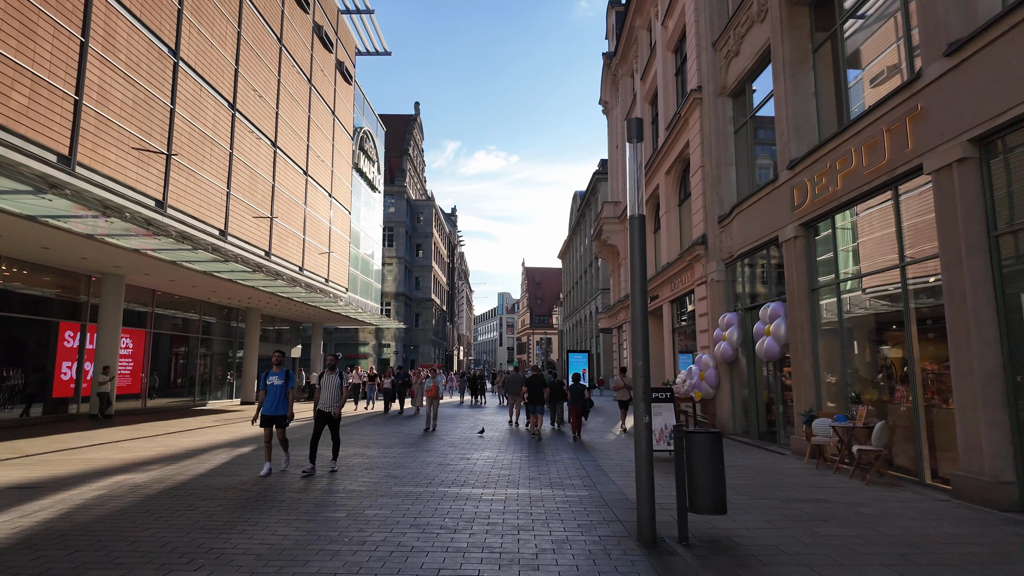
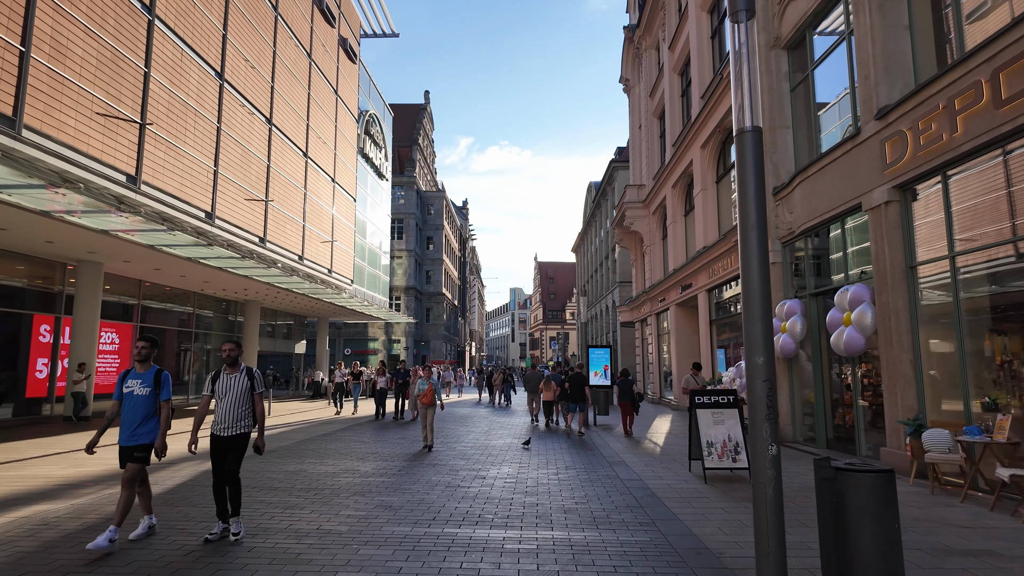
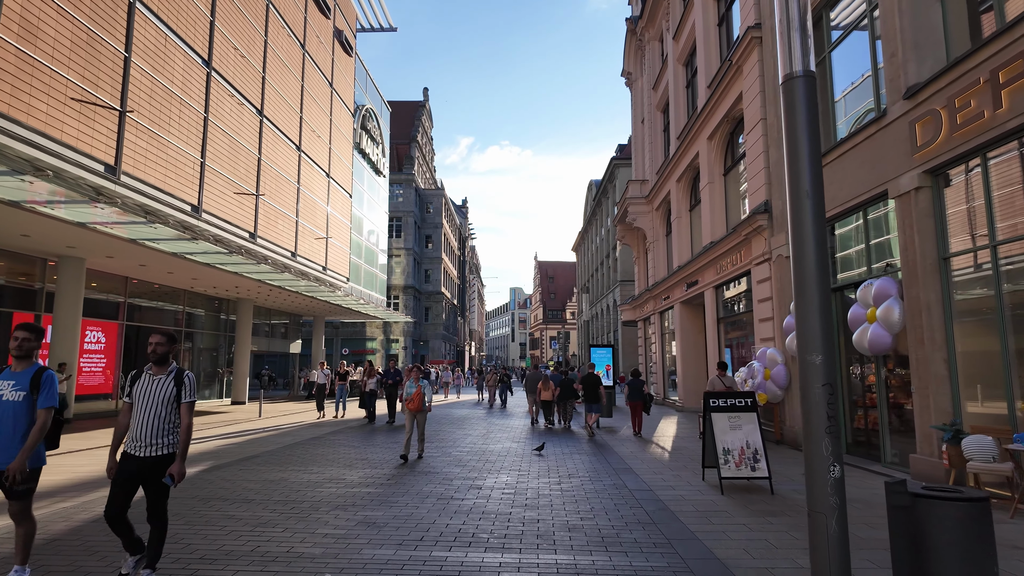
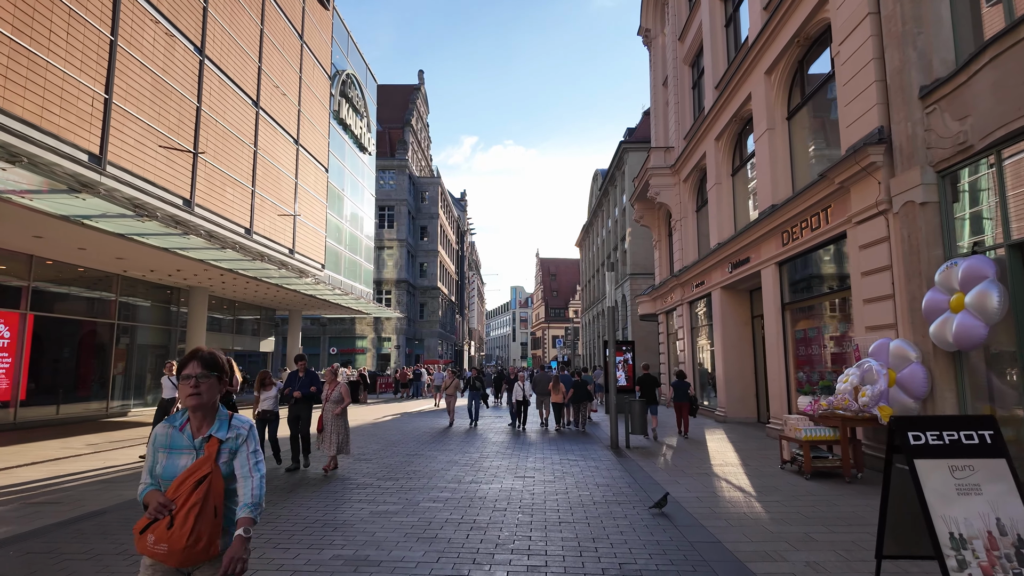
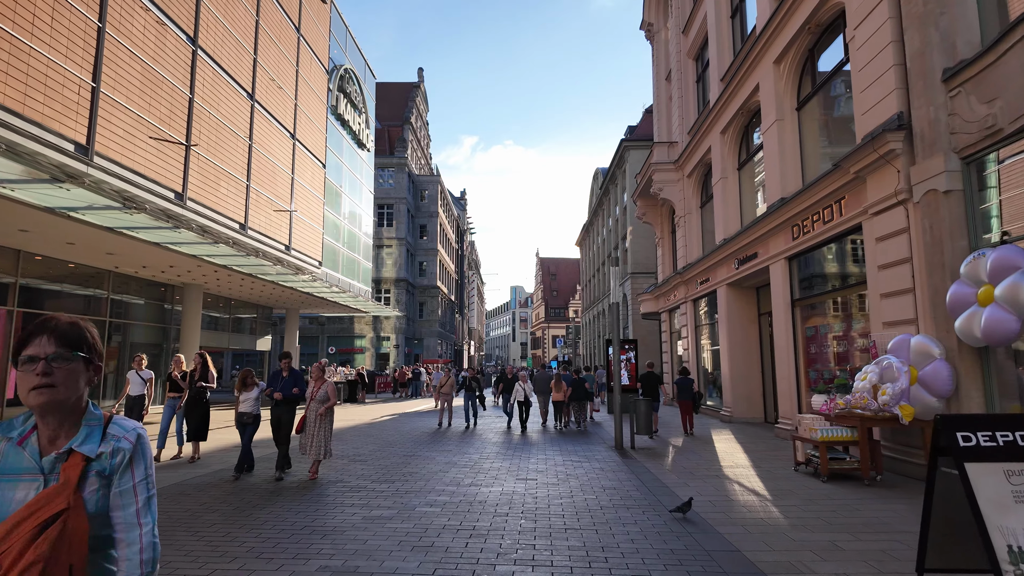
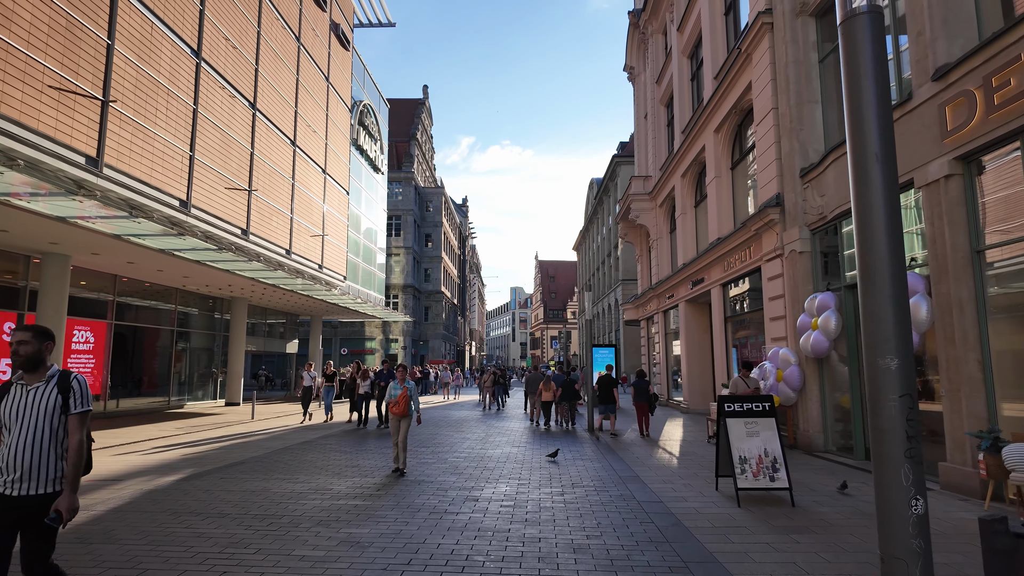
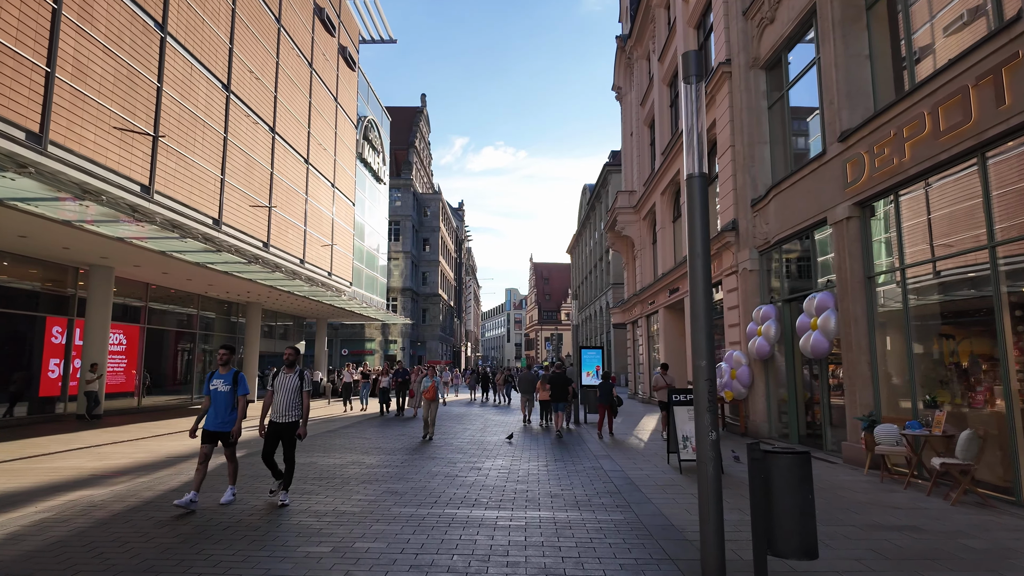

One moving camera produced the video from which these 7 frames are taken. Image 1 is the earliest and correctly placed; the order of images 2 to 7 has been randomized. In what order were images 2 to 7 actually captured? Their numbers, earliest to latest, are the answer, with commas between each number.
7, 2, 3, 6, 4, 5
